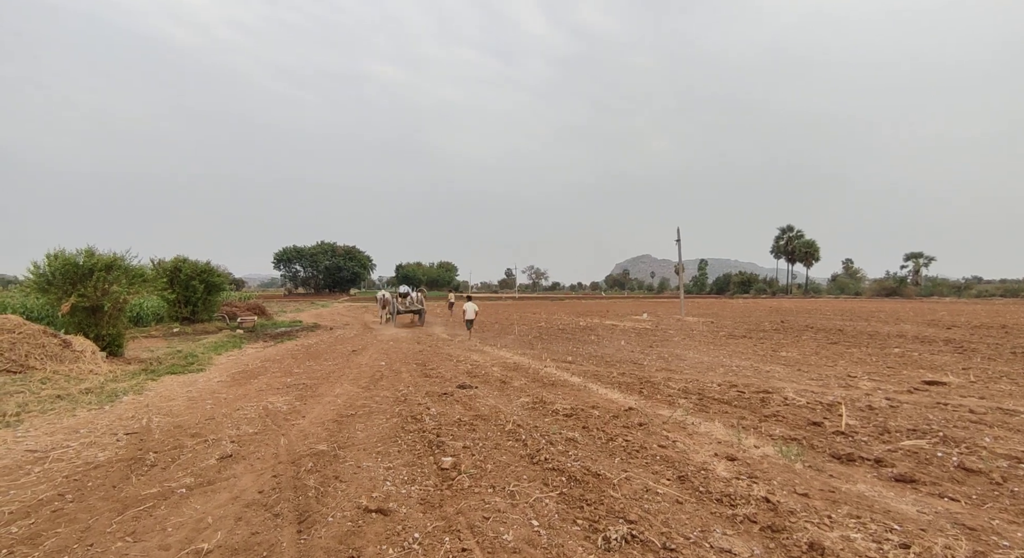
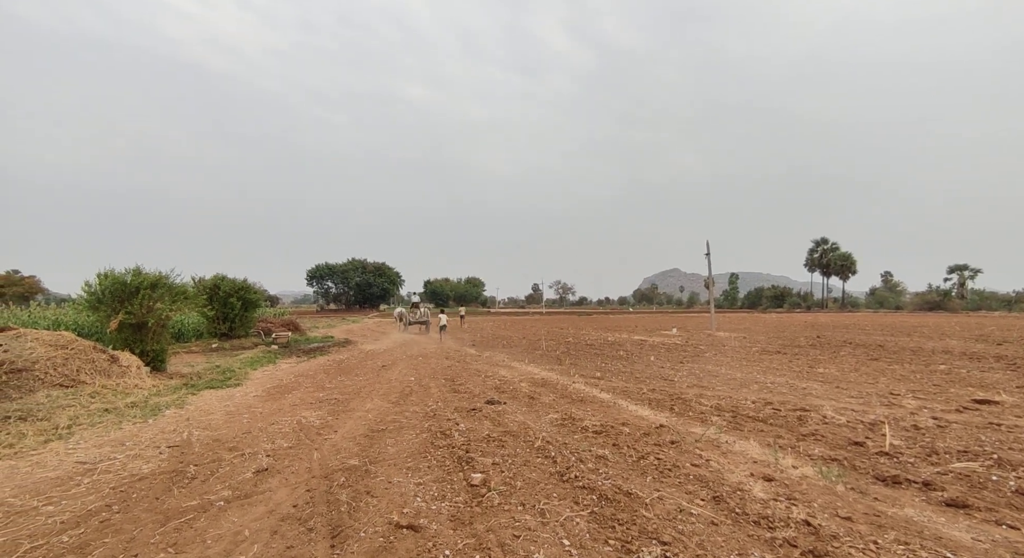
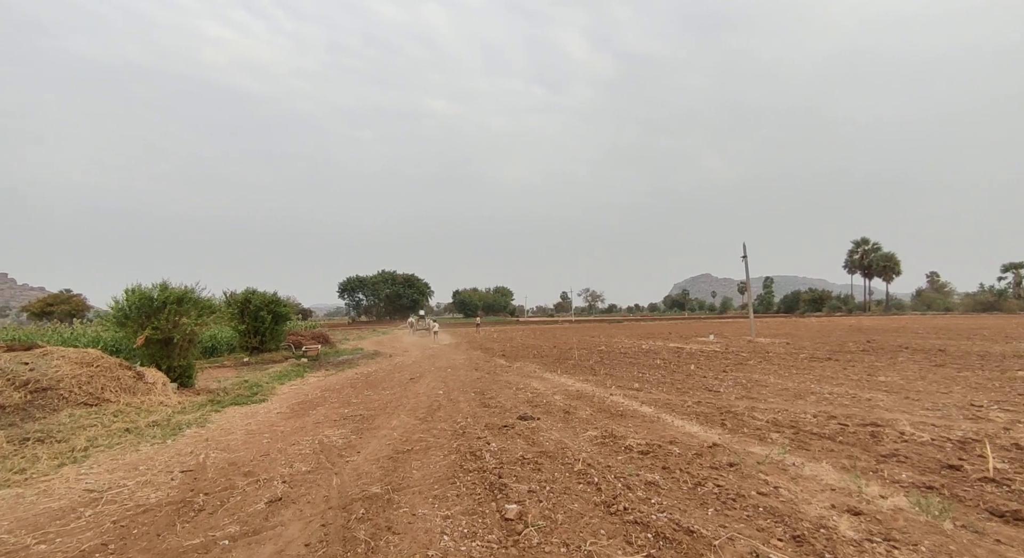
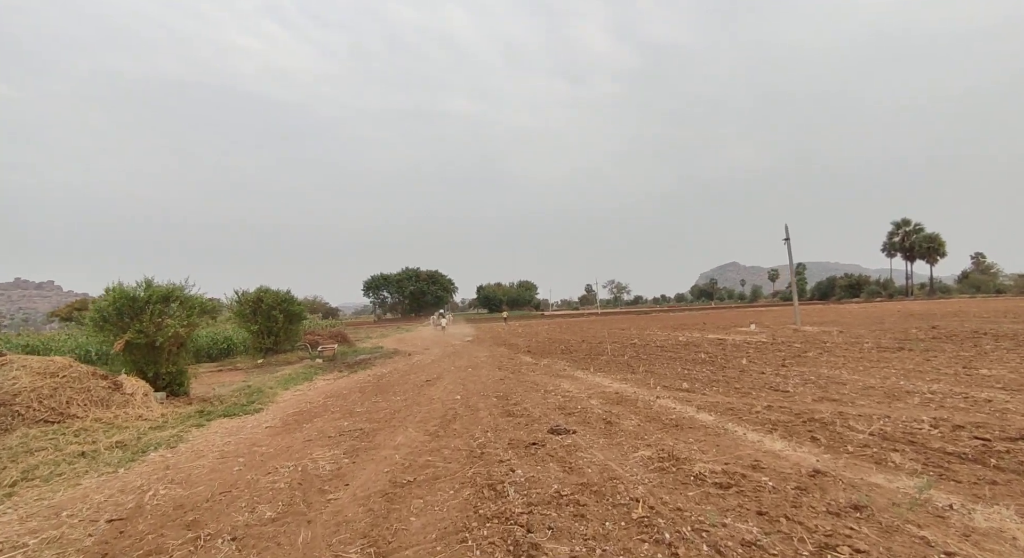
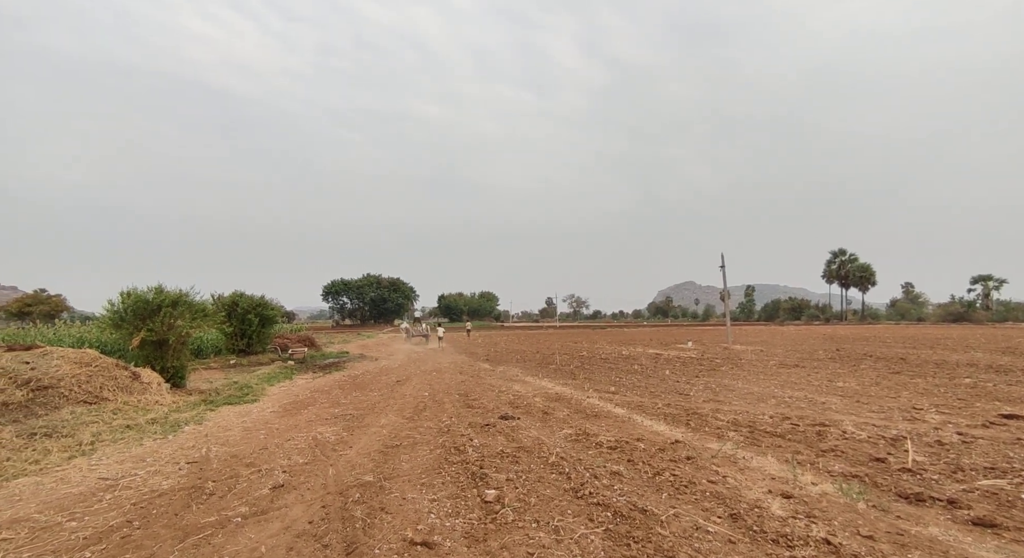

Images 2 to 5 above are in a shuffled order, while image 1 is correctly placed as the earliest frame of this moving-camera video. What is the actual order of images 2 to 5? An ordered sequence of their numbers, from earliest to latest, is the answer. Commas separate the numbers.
2, 5, 3, 4
